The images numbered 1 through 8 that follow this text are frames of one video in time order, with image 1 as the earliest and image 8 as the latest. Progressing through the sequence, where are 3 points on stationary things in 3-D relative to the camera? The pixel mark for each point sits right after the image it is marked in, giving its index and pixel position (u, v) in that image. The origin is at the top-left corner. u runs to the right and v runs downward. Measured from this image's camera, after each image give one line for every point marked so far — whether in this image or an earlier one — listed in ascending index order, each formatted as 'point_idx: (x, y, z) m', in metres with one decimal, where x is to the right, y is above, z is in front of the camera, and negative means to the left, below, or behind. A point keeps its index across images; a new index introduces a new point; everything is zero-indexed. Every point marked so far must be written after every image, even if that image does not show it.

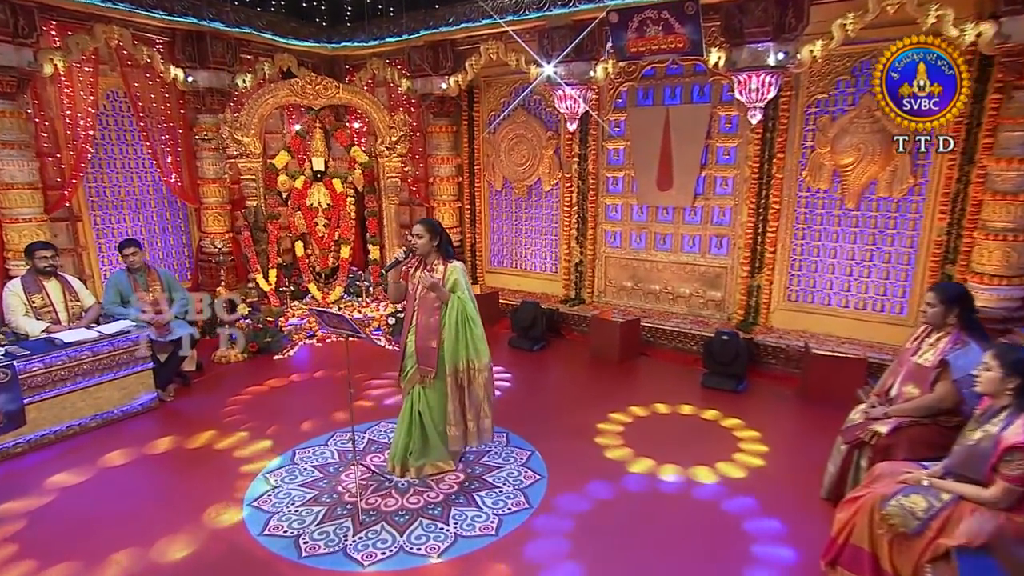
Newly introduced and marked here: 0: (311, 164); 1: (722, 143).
0: (-1.6, +1.0, +8.5) m
1: (+1.5, +1.0, +7.6) m
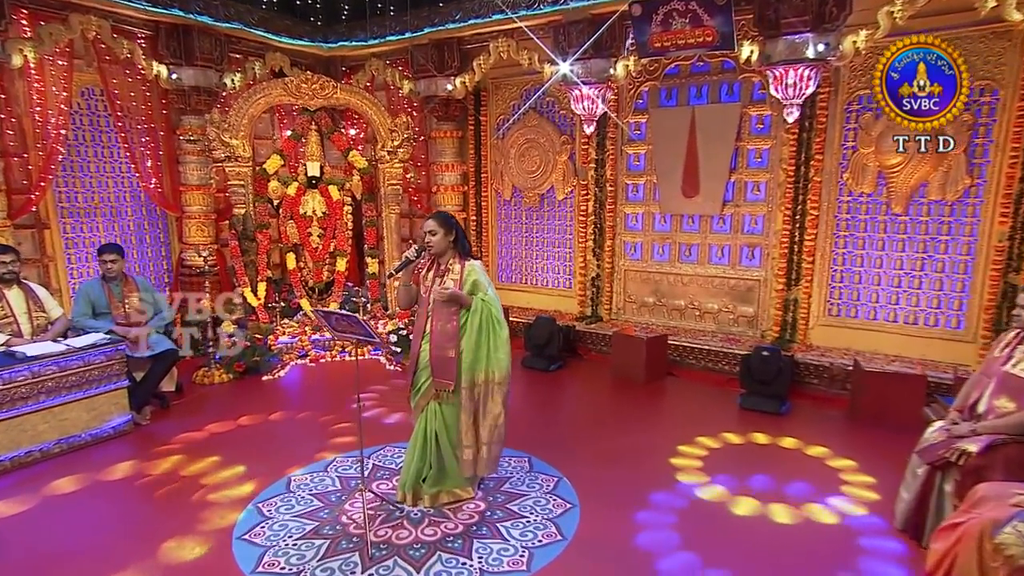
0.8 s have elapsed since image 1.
0: (-1.5, +0.9, +7.8) m
1: (+1.6, +0.9, +7.0) m
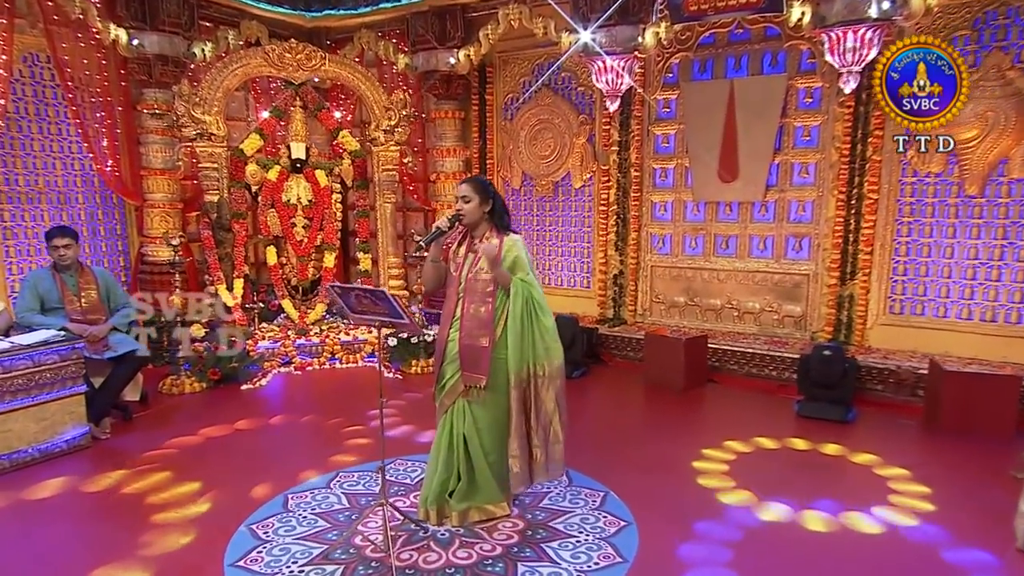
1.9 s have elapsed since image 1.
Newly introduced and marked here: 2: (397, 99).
0: (-1.5, +0.9, +6.8) m
1: (+1.7, +1.0, +6.2) m
2: (-0.8, +1.3, +7.0) m
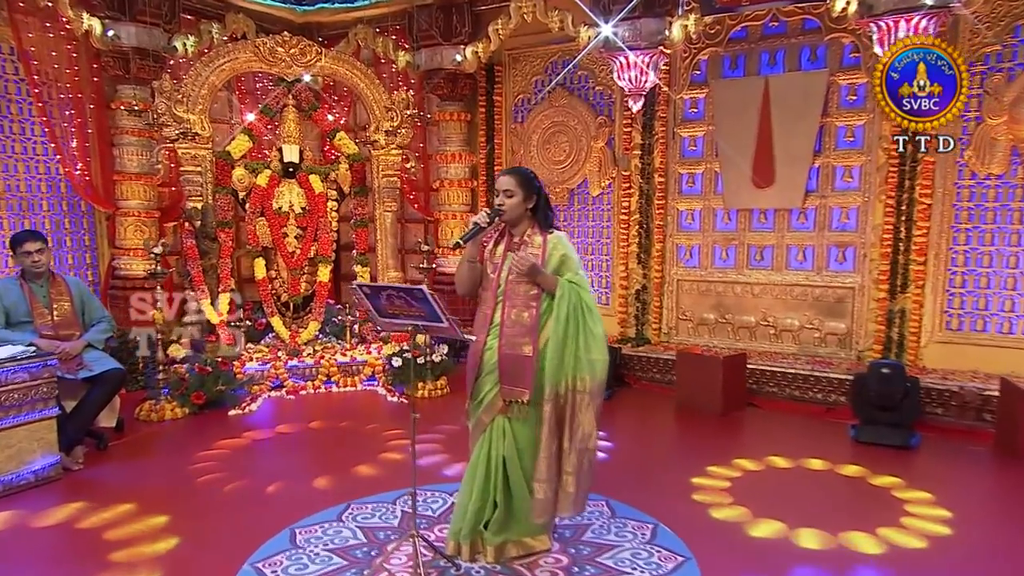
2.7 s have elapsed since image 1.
0: (-1.4, +0.8, +6.2) m
1: (+1.8, +0.9, +5.7) m
2: (-0.7, +1.2, +6.4) m
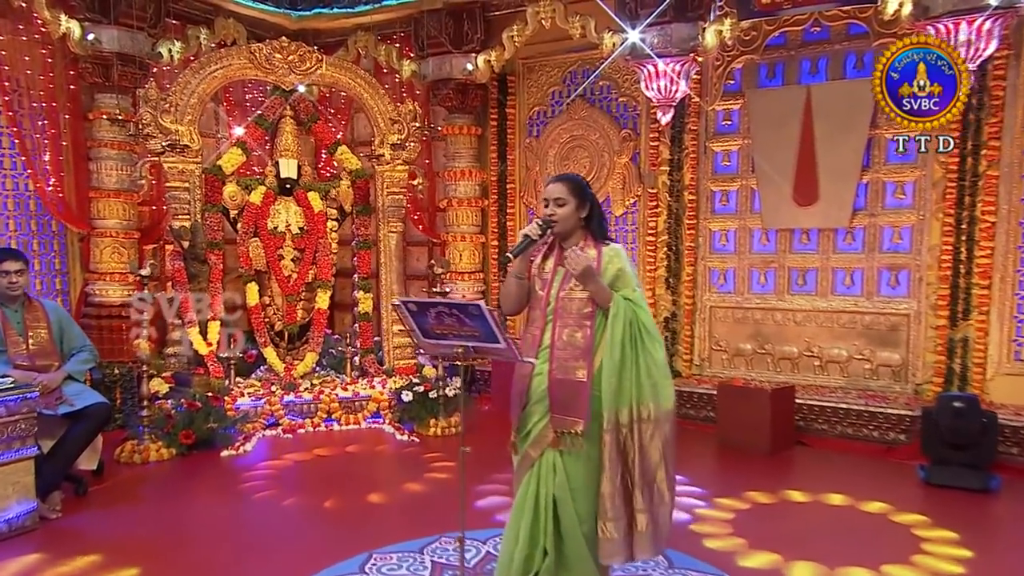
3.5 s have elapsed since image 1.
0: (-1.3, +0.7, +5.7) m
1: (+1.9, +0.8, +5.2) m
2: (-0.6, +1.0, +5.9) m
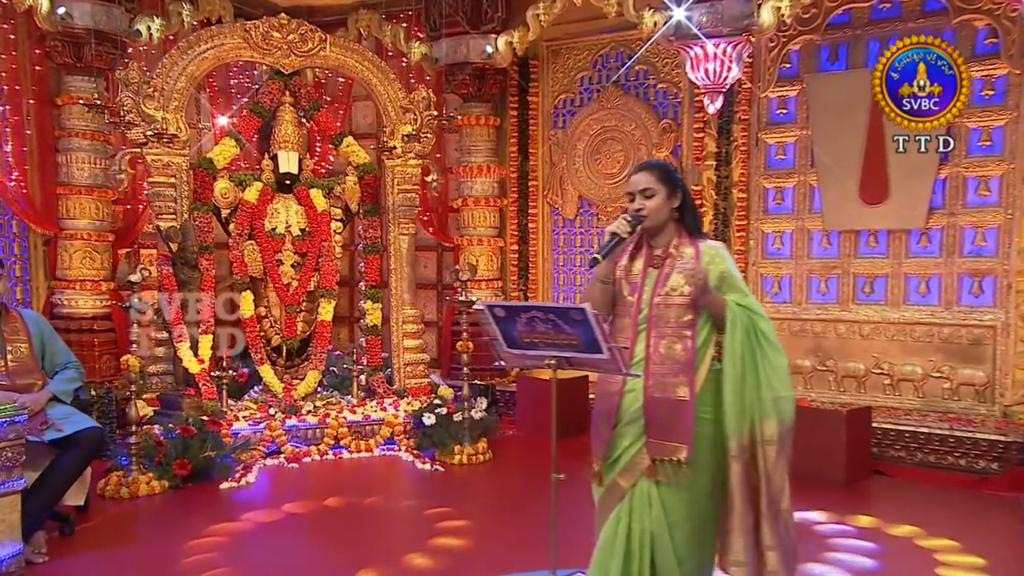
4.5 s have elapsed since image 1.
0: (-1.2, +0.6, +5.0) m
1: (+2.1, +0.7, +4.6) m
2: (-0.5, +1.0, +5.2) m
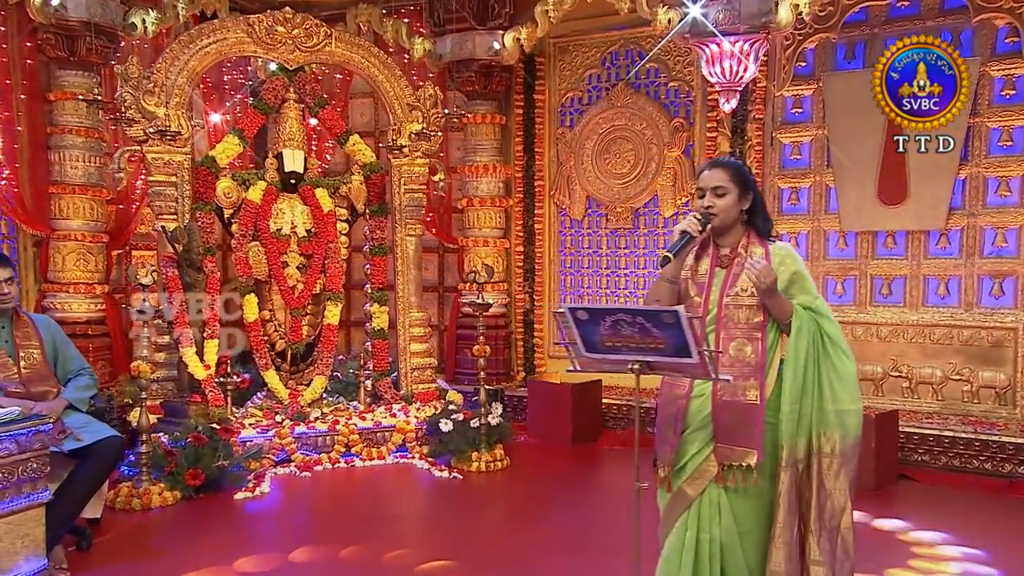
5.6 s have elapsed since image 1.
0: (-1.1, +0.6, +4.8) m
1: (+2.2, +0.7, +4.6) m
2: (-0.4, +1.0, +5.1) m
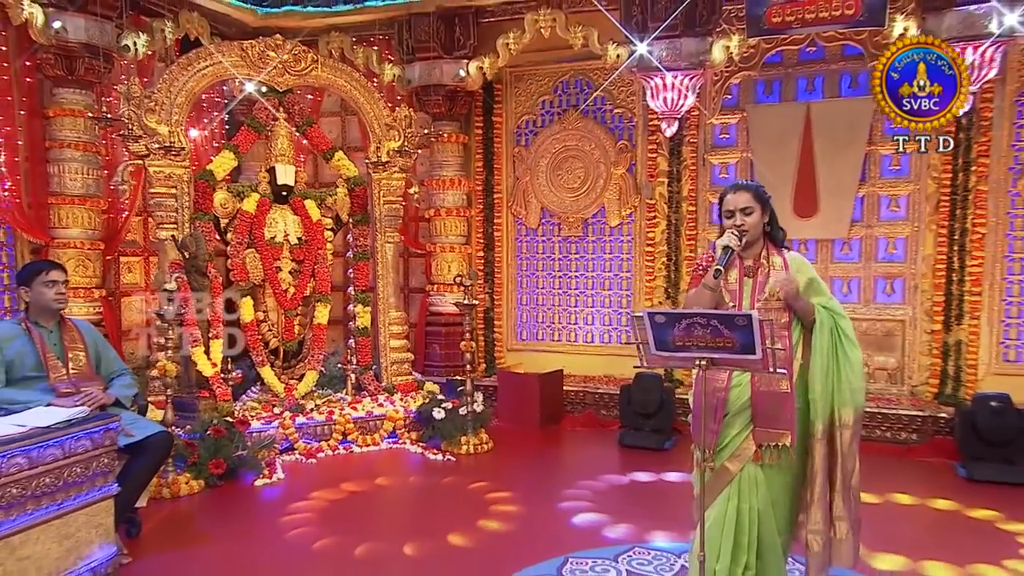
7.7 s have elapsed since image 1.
0: (-1.2, +0.6, +5.3) m
1: (+2.0, +0.7, +5.5) m
2: (-0.6, +0.9, +5.6) m
